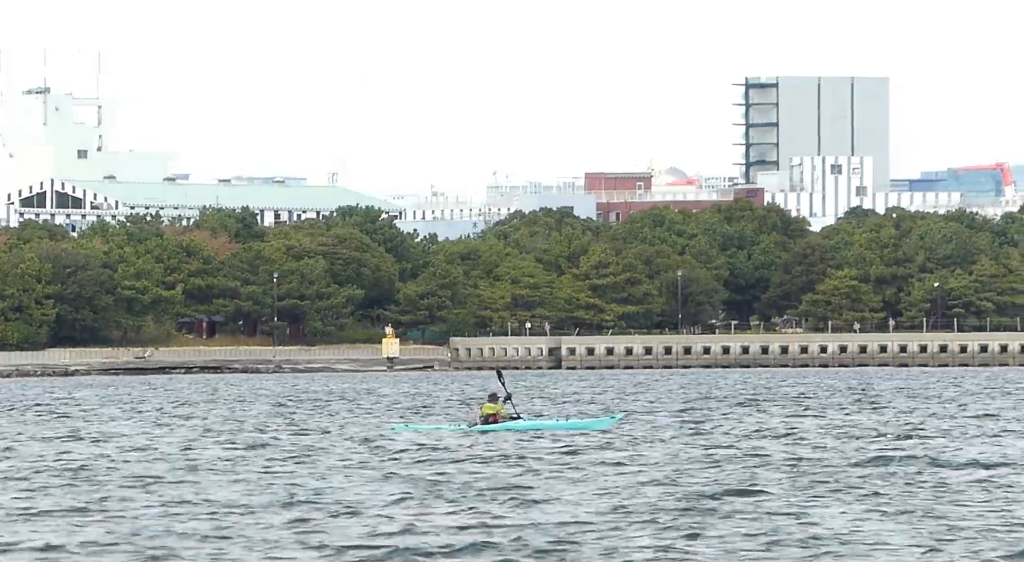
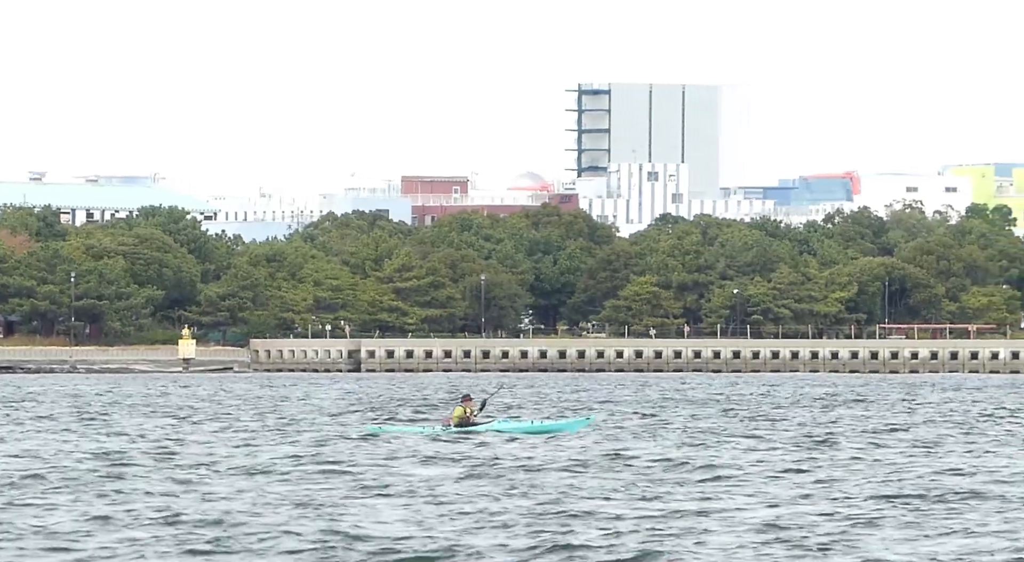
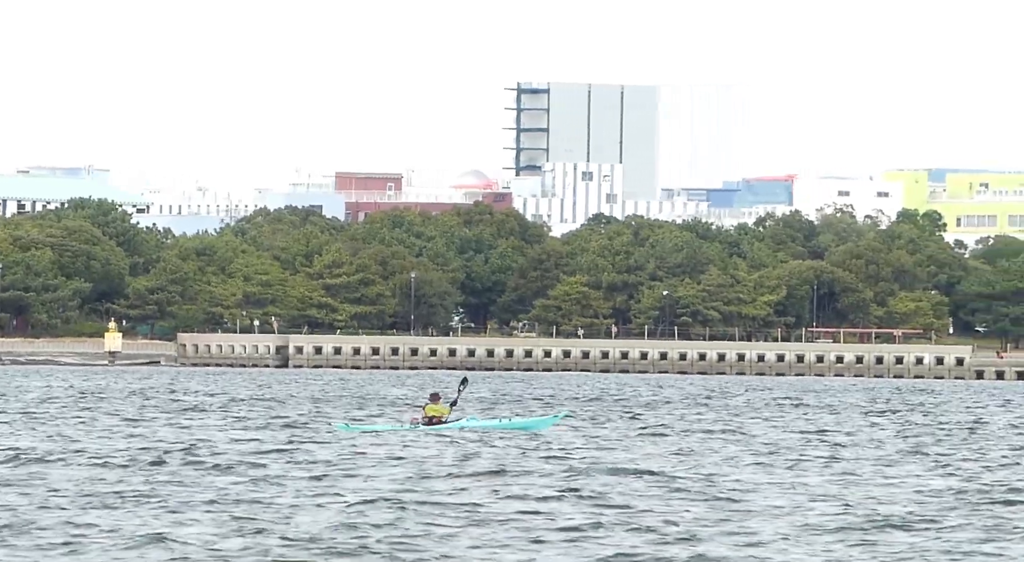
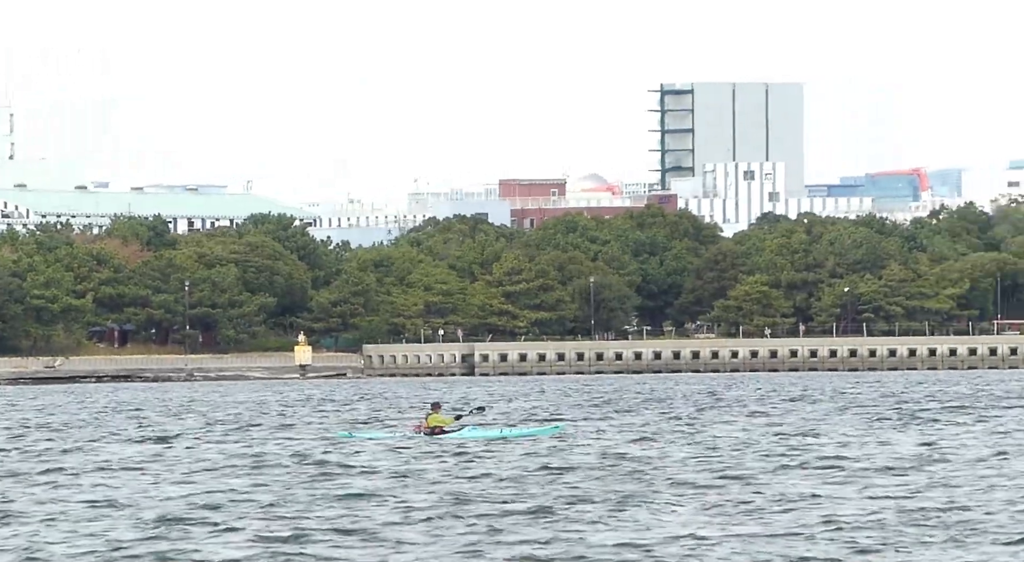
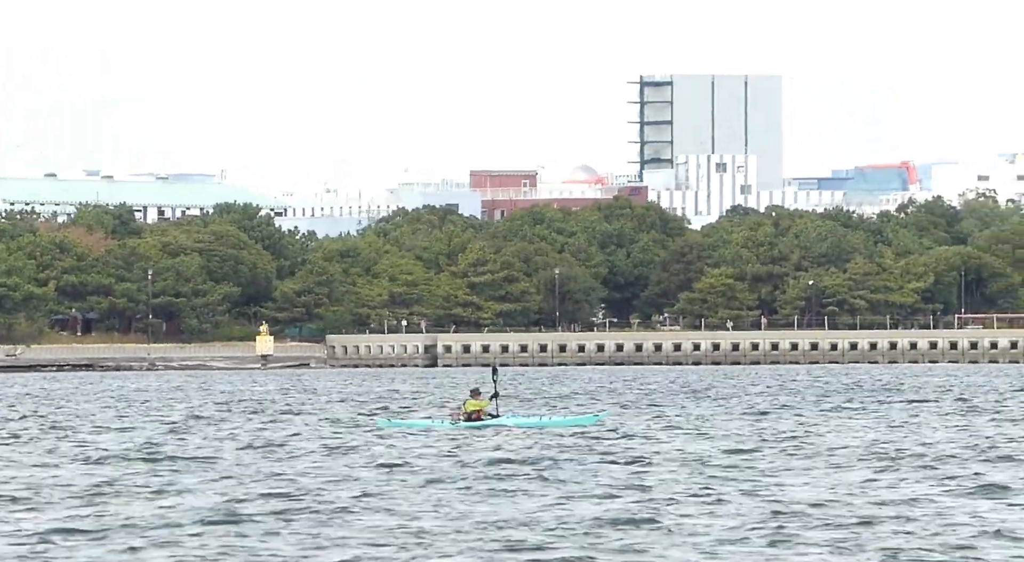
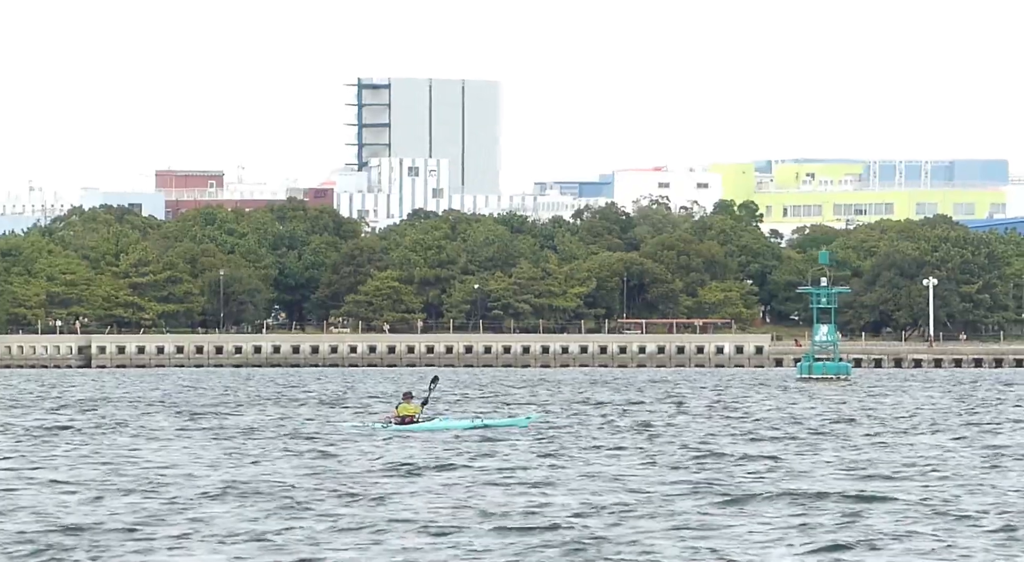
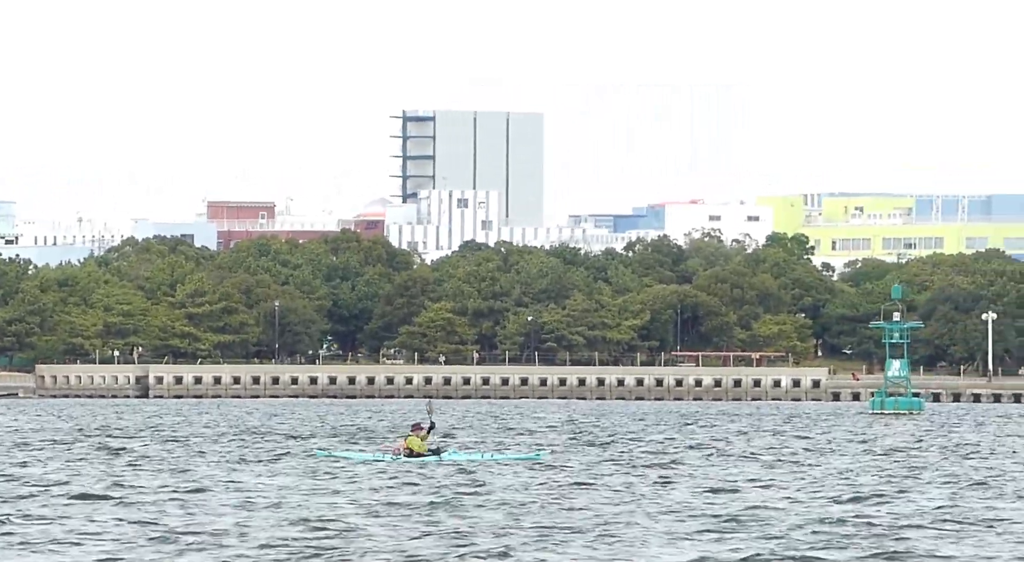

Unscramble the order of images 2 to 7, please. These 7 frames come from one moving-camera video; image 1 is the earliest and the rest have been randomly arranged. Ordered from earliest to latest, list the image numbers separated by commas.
4, 5, 2, 3, 7, 6
